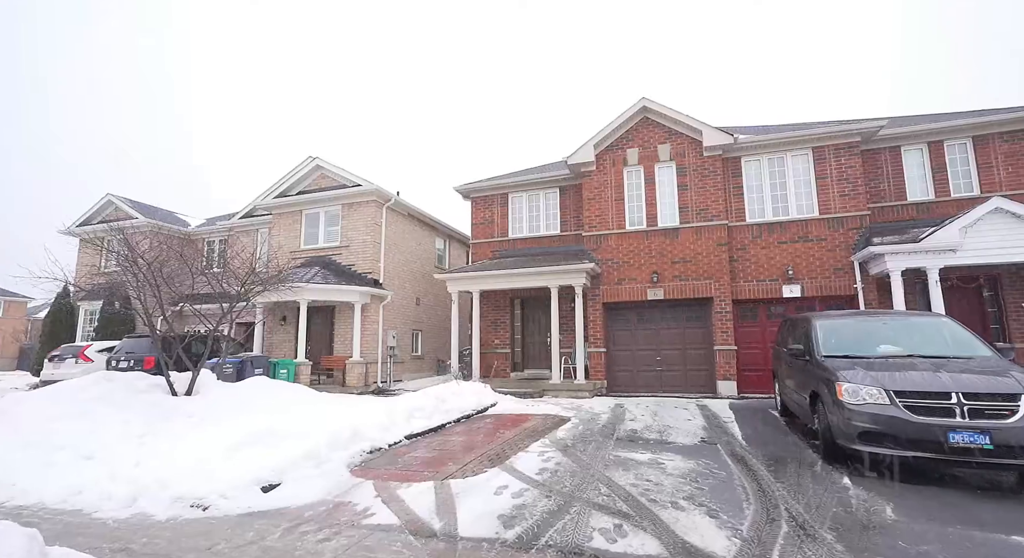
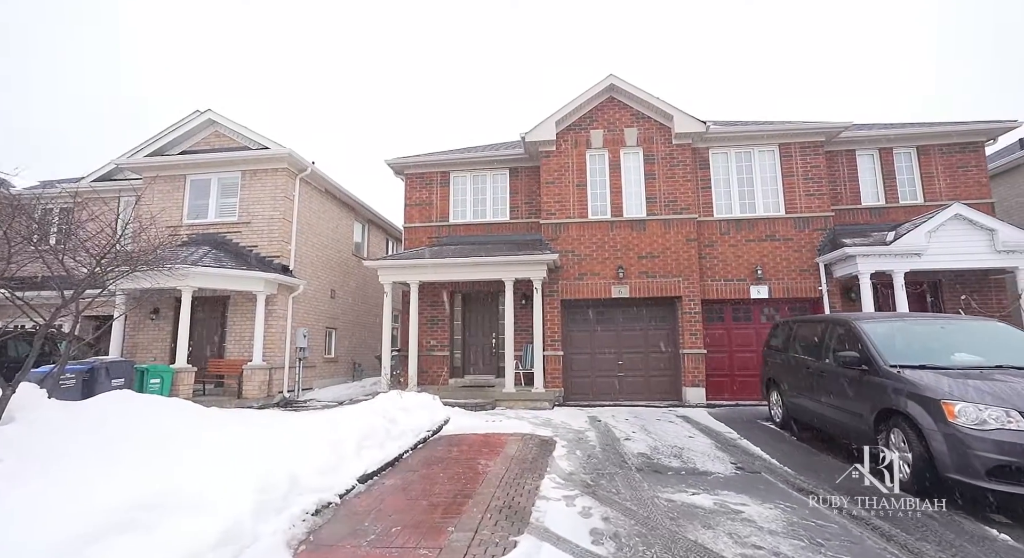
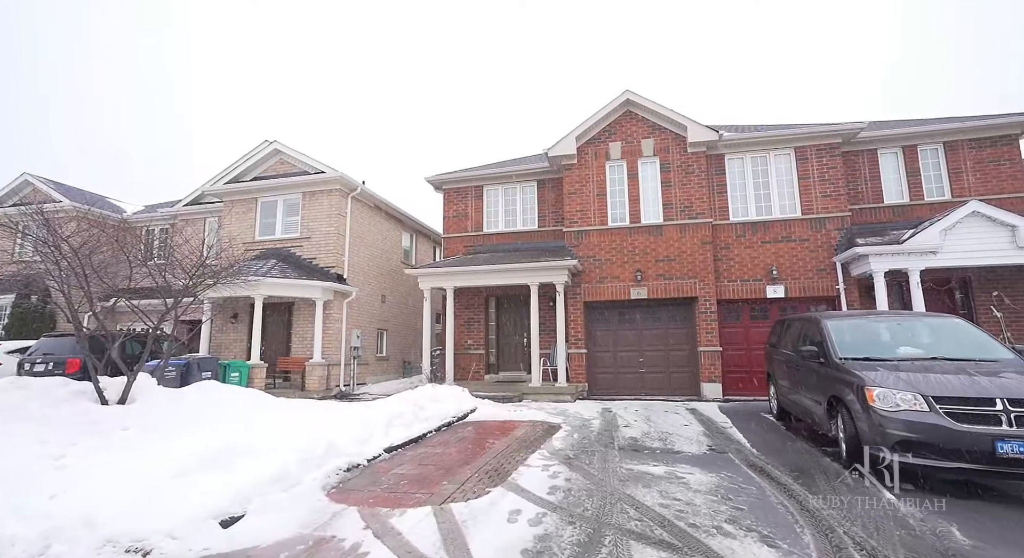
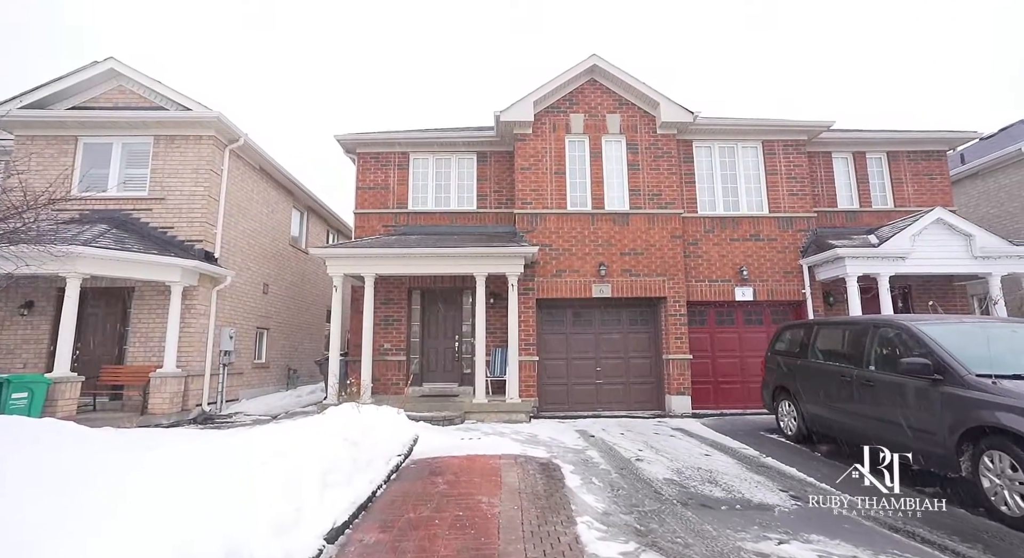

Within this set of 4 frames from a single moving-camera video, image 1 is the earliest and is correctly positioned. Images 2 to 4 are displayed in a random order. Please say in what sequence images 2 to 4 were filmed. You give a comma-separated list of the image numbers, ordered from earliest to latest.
3, 2, 4
